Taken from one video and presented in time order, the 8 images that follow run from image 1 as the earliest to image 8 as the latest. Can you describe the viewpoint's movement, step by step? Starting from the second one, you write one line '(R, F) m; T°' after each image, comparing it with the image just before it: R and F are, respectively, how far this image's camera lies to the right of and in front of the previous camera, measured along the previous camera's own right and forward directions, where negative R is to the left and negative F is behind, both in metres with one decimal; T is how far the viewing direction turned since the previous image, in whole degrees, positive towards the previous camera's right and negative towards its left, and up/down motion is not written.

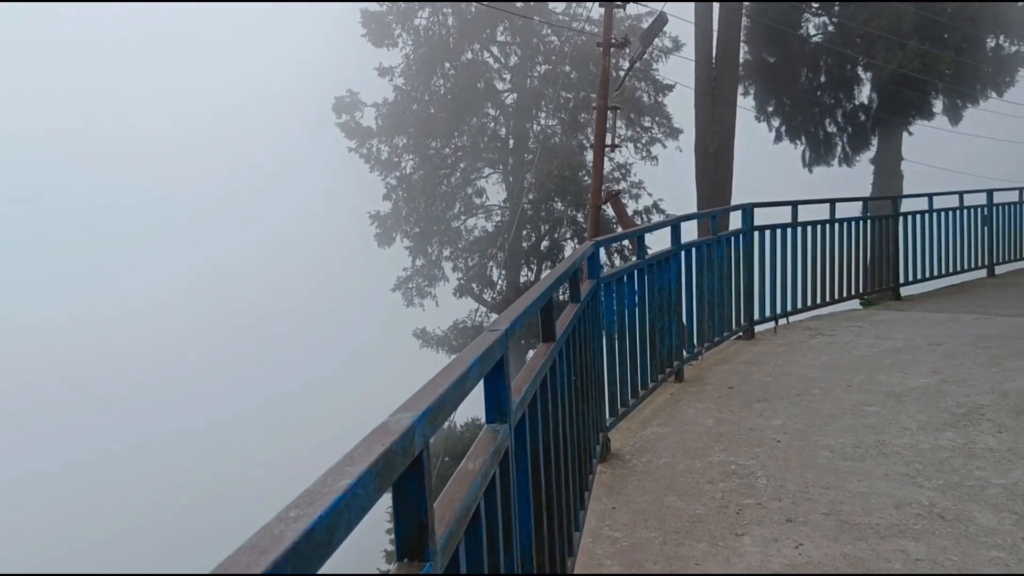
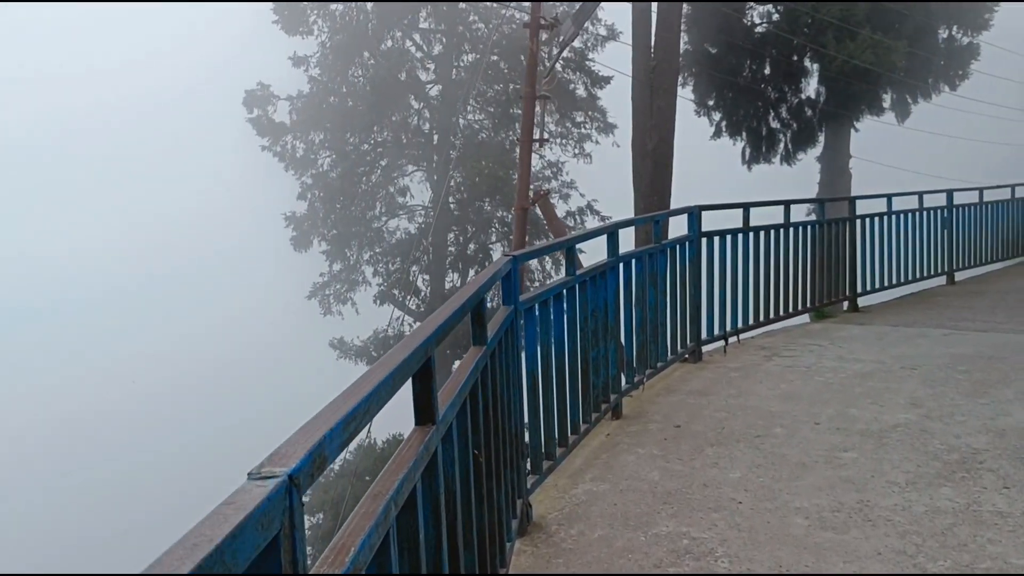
(+0.1, +0.9) m; +4°
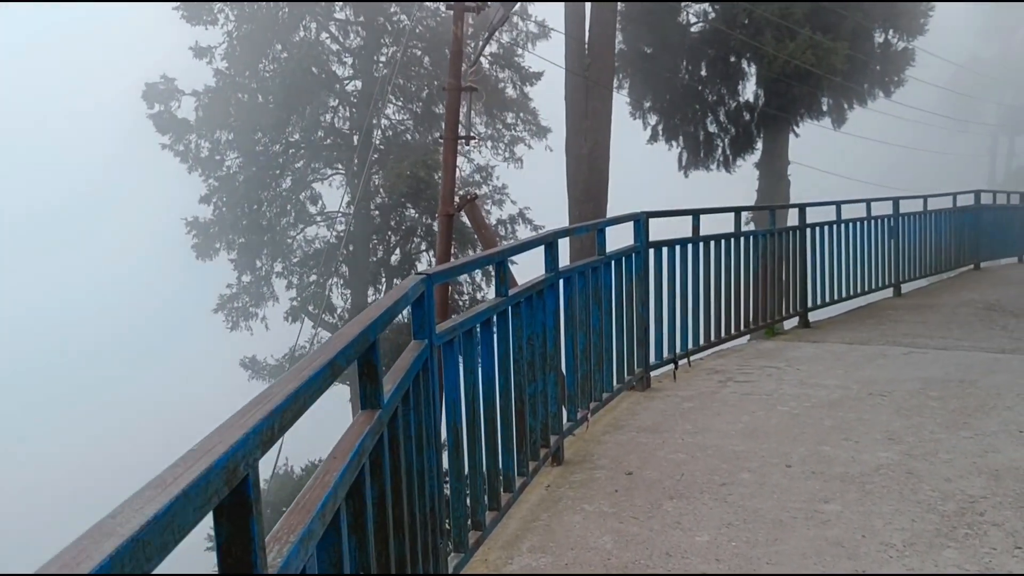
(0.0, +0.7) m; +4°
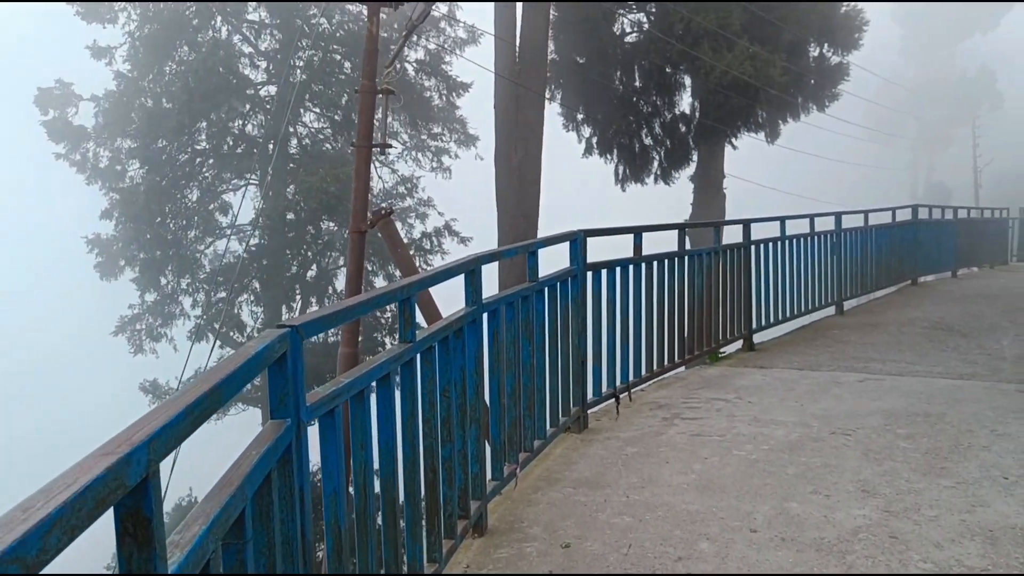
(+0.1, +0.6) m; +4°
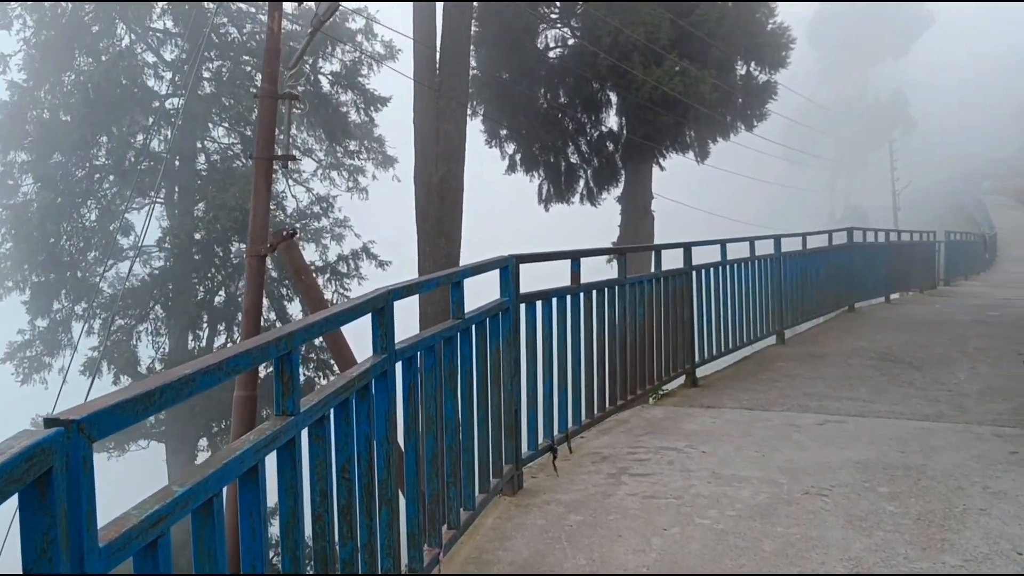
(0.0, +0.7) m; +5°
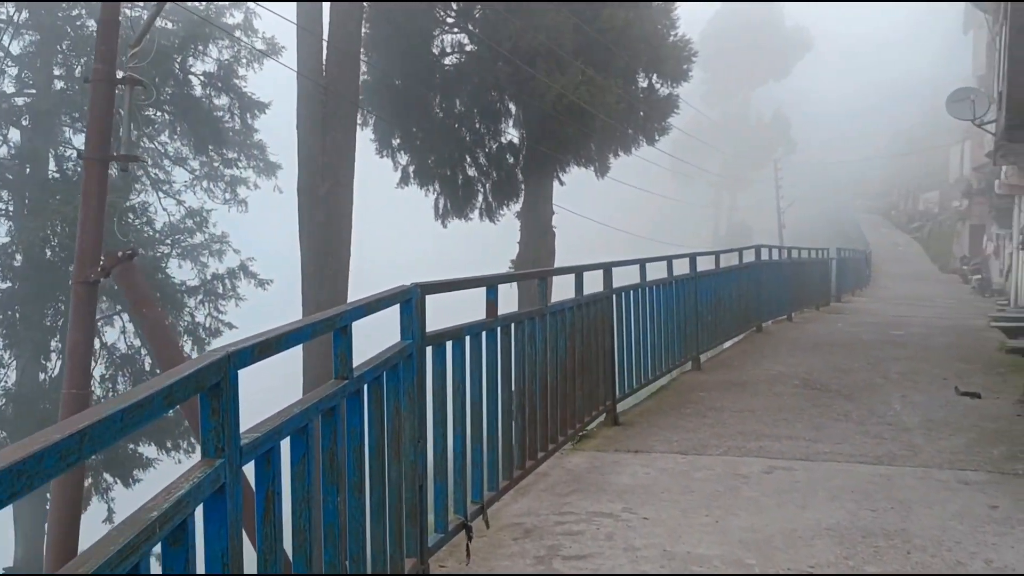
(0.0, +0.8) m; +7°
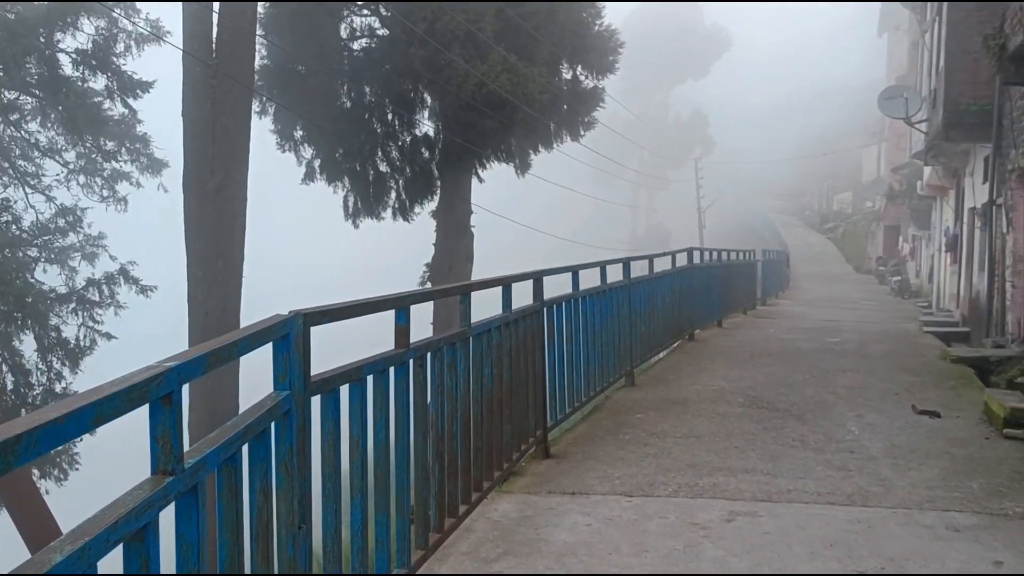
(0.0, +0.8) m; +5°
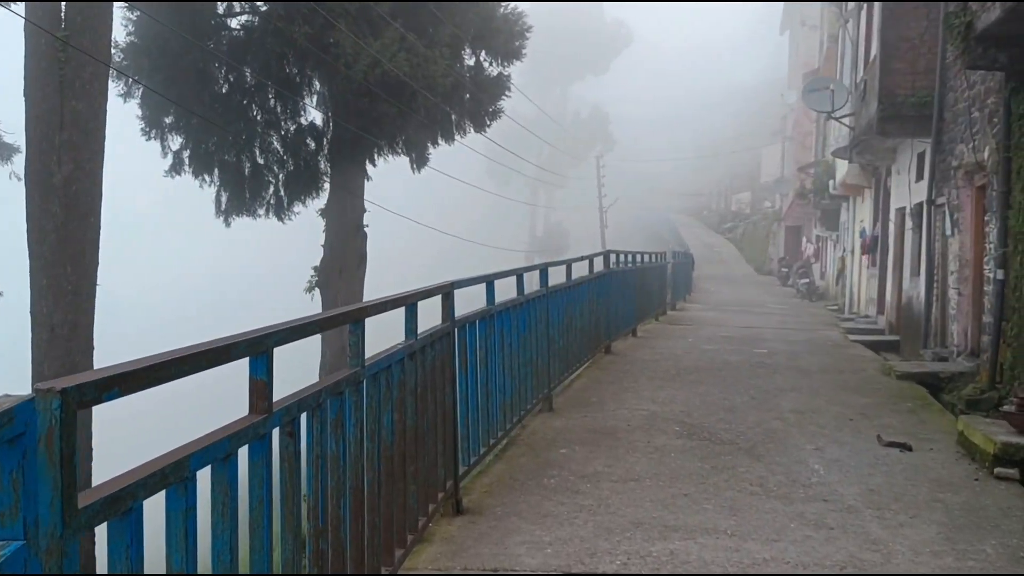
(0.0, +1.0) m; +6°
